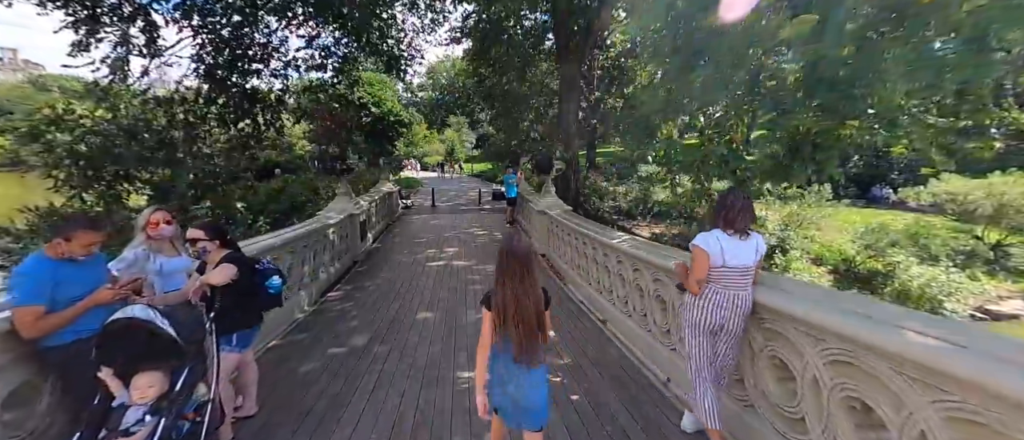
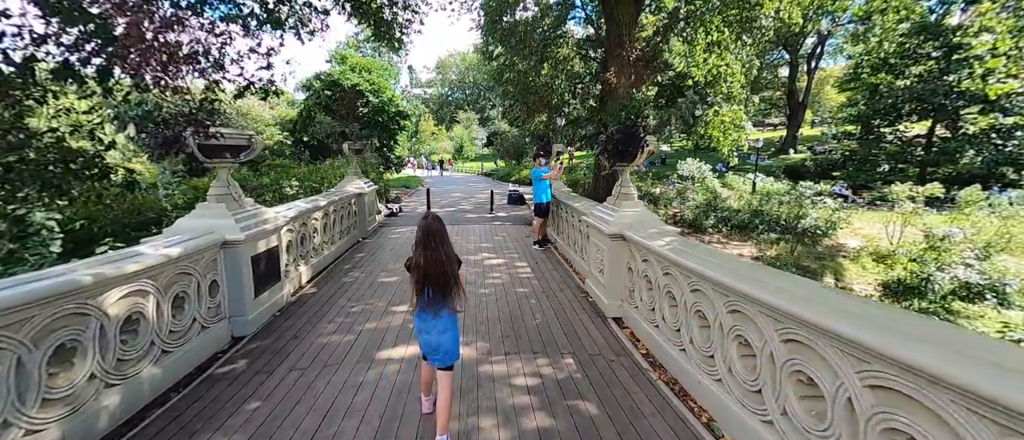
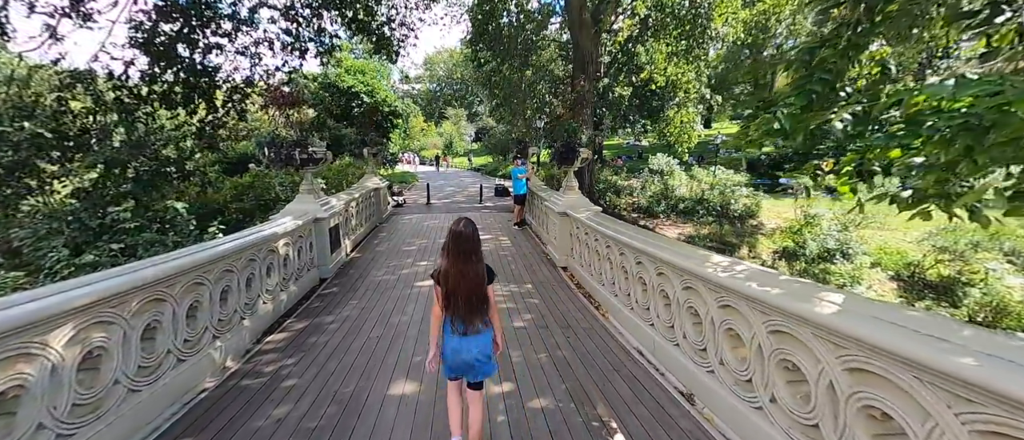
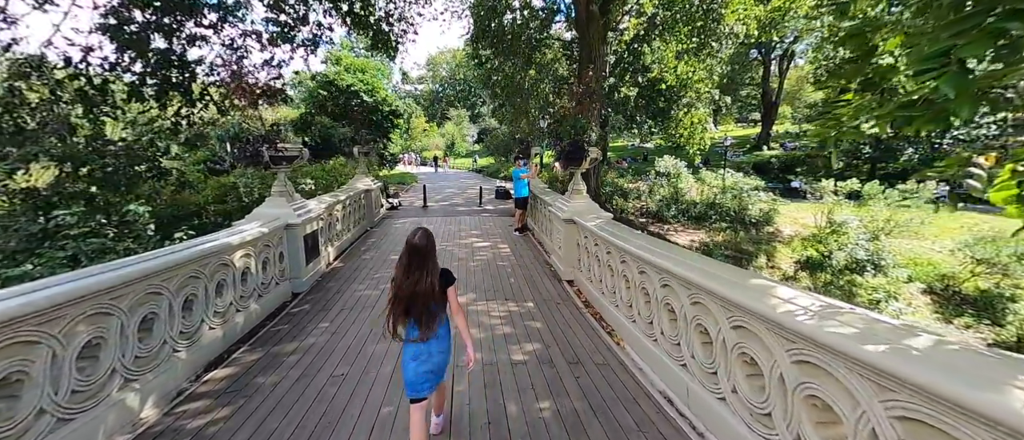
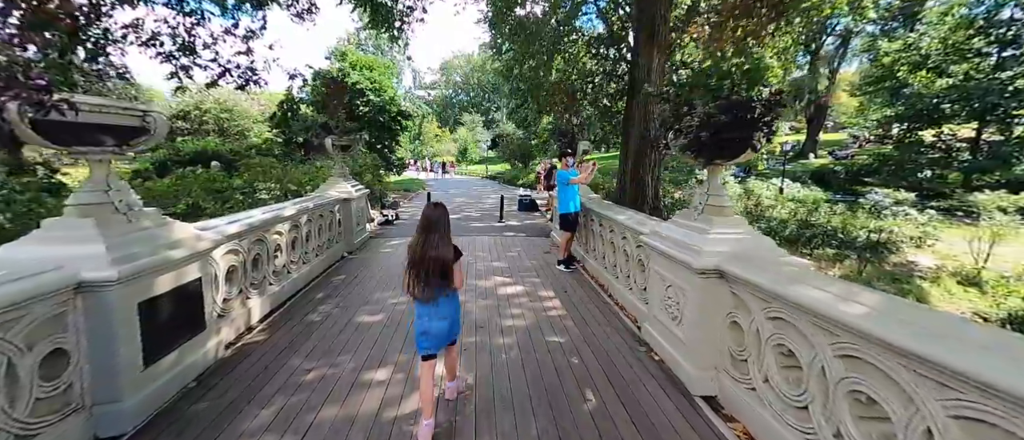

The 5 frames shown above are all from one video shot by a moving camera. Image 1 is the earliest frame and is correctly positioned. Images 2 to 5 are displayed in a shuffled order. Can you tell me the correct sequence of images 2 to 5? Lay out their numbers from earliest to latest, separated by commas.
3, 4, 2, 5
